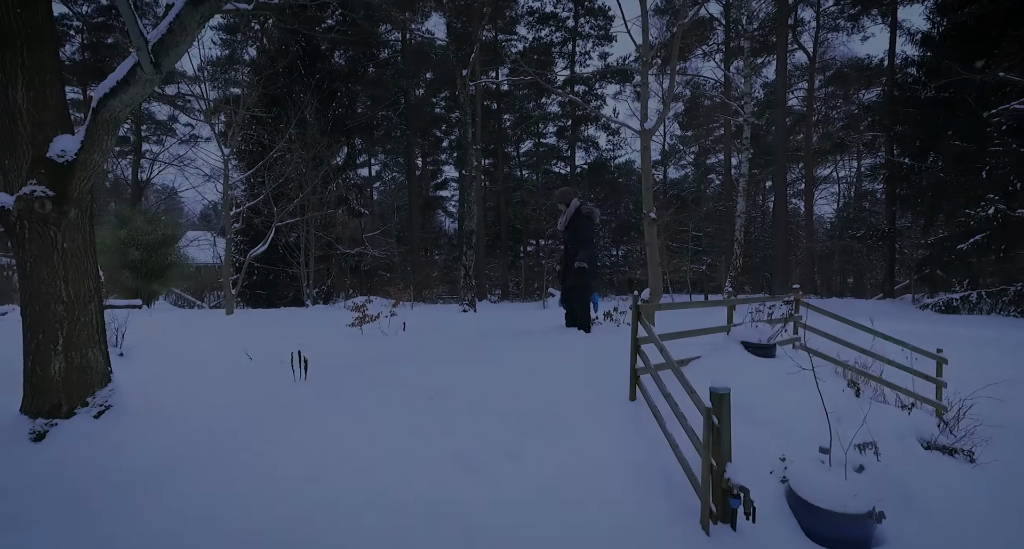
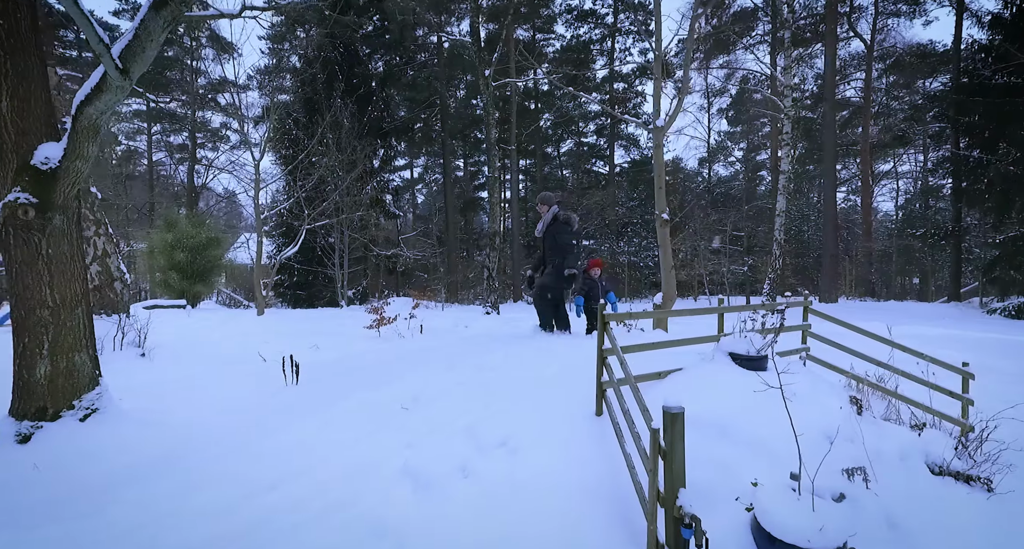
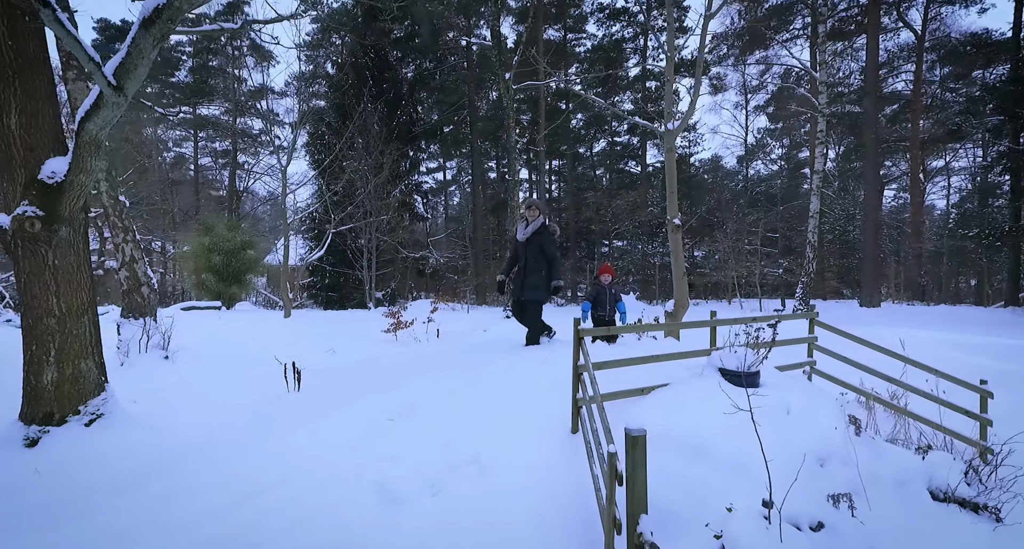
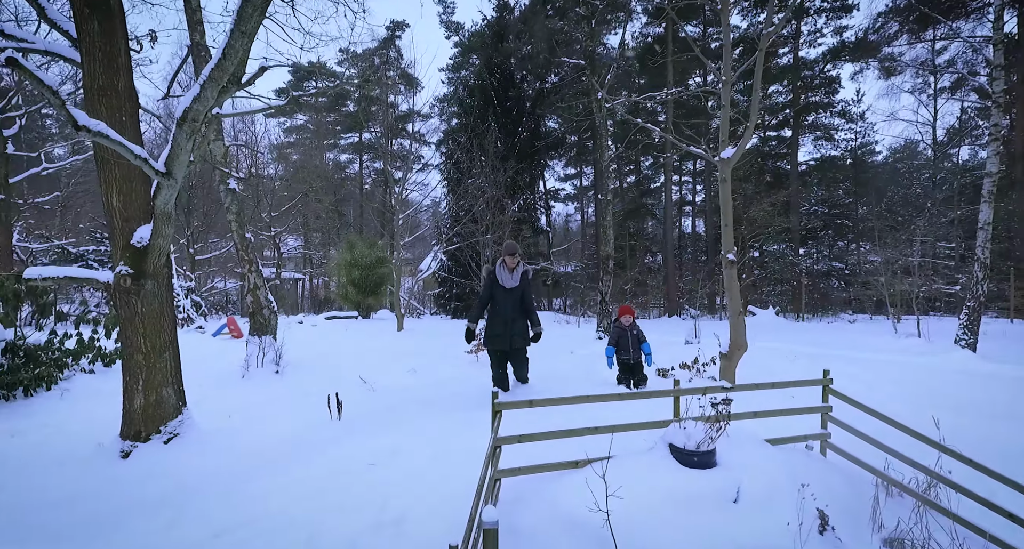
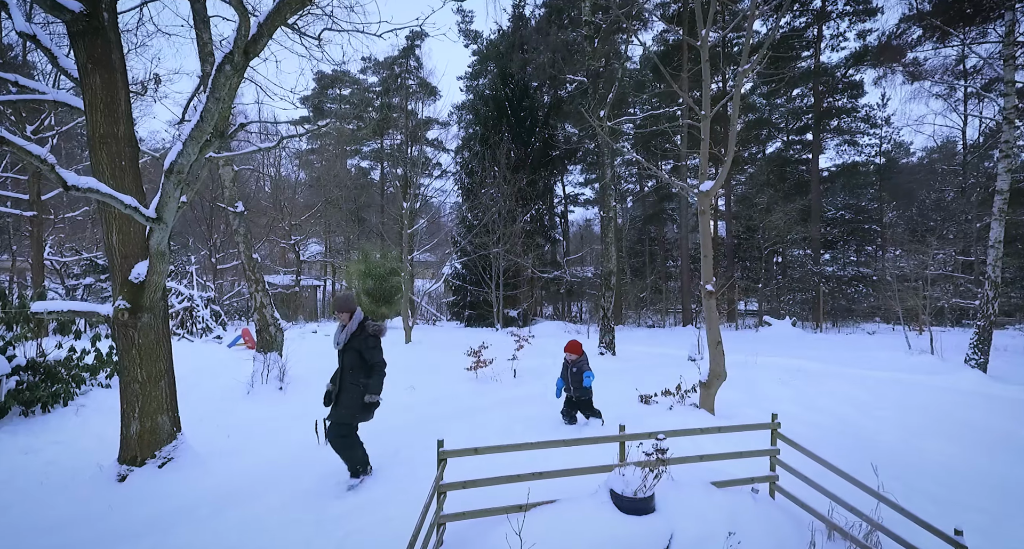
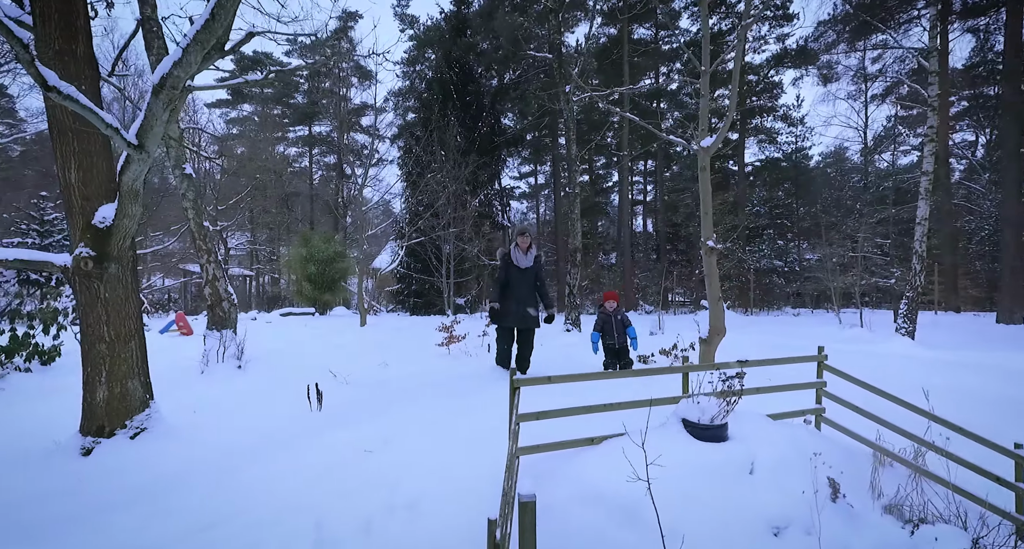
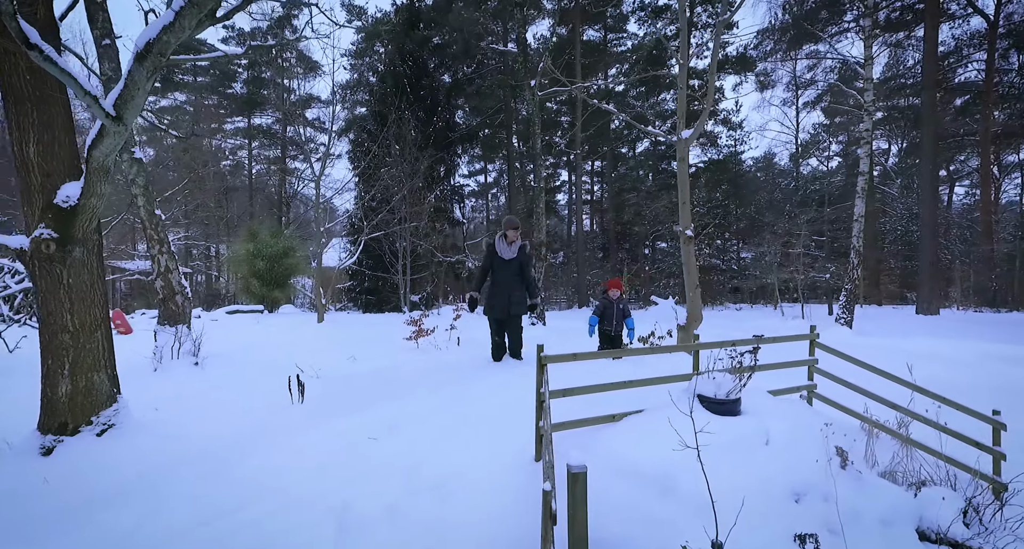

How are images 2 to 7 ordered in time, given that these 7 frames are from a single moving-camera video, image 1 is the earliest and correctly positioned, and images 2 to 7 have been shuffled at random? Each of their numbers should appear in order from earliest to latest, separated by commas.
2, 3, 7, 6, 4, 5
